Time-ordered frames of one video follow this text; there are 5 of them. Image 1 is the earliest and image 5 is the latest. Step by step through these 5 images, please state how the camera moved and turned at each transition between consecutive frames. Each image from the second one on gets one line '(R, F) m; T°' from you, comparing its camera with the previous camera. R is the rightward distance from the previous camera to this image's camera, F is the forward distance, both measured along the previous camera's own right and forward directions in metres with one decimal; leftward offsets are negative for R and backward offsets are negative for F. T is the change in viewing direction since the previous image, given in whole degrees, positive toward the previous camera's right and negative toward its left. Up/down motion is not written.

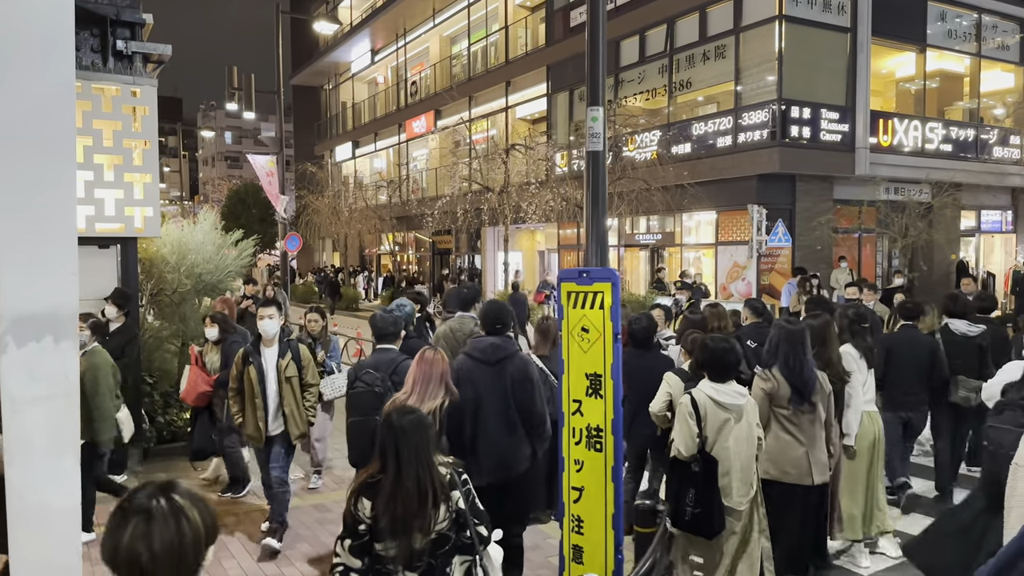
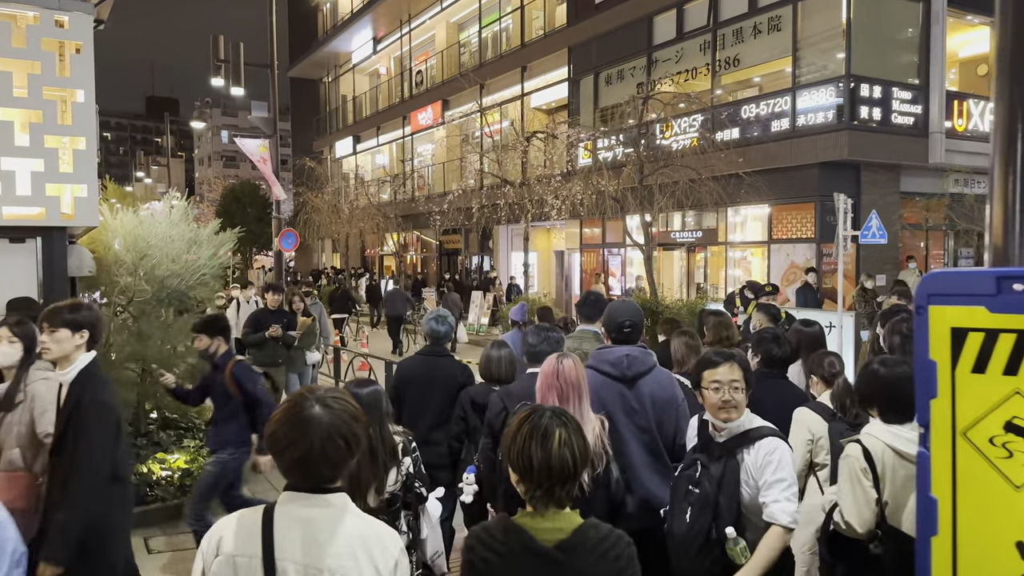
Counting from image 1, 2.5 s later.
(-0.6, +2.1) m; 0°
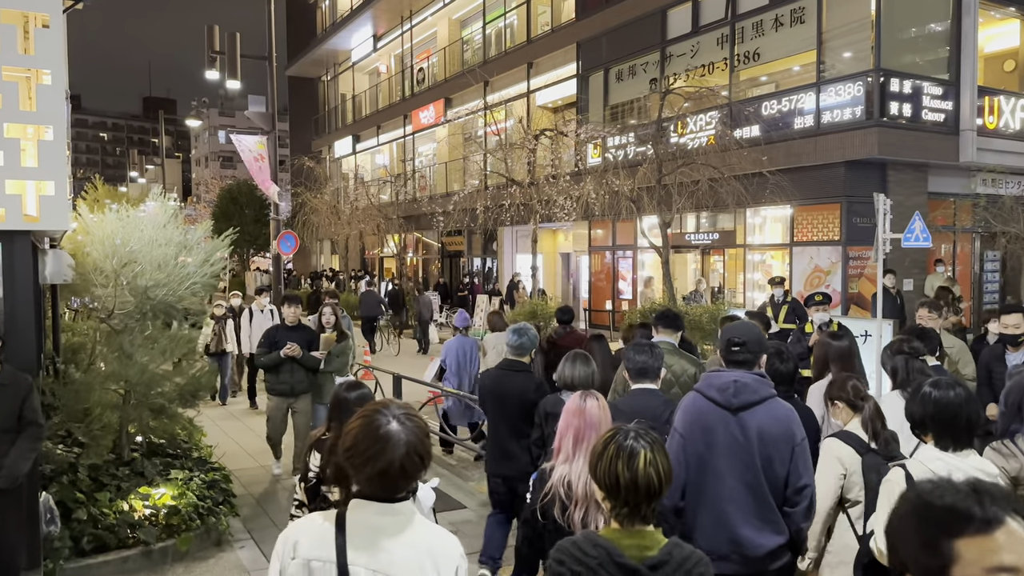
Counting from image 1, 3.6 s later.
(-0.2, +0.7) m; 0°
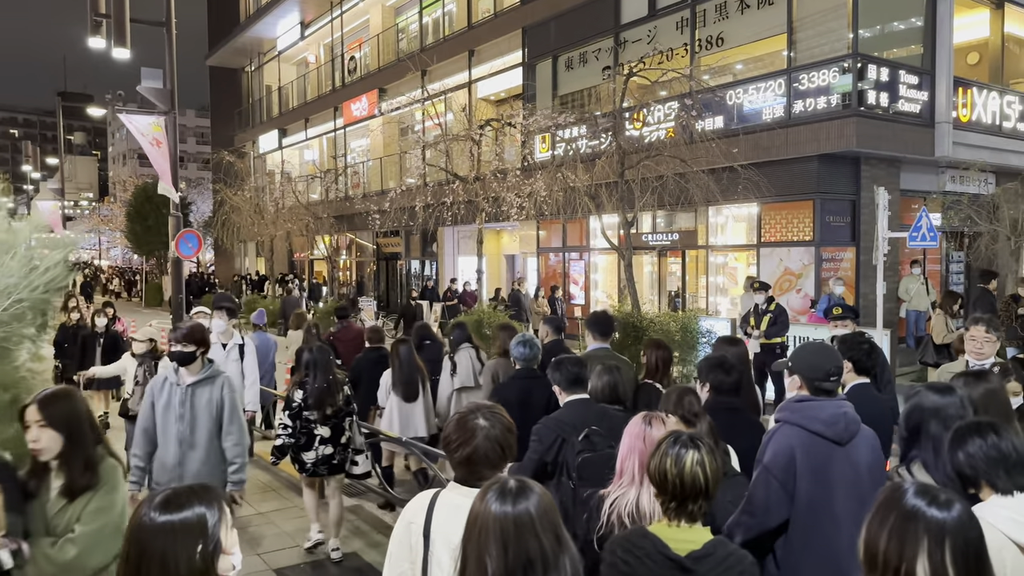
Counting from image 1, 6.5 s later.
(-0.2, +1.6) m; +5°
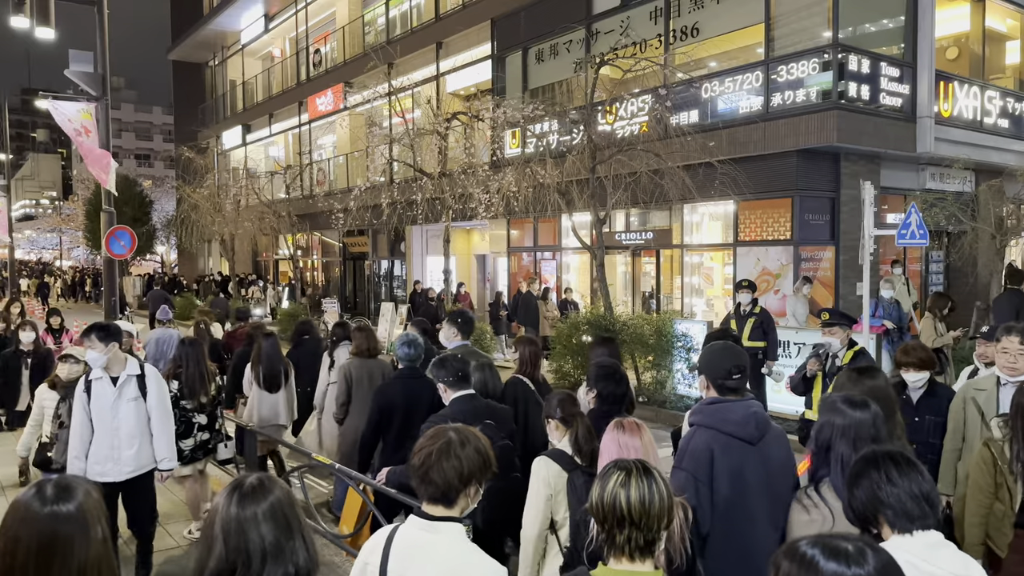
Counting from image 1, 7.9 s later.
(+0.2, +0.7) m; +2°
